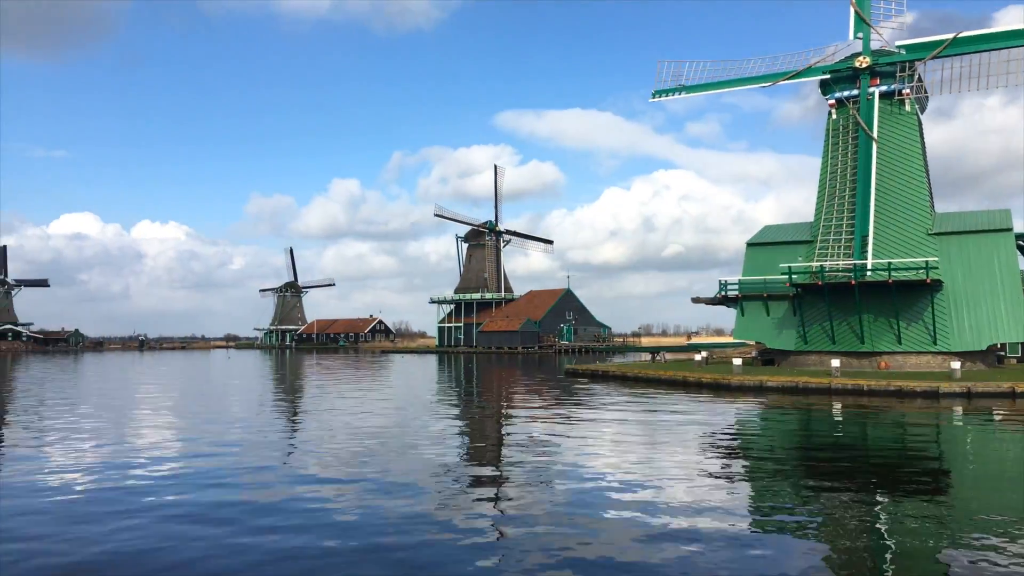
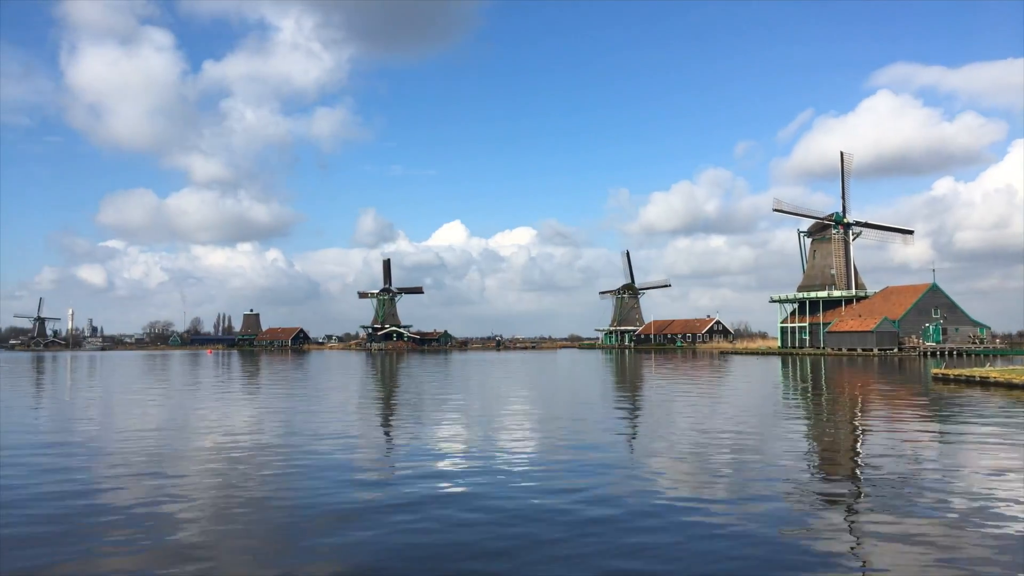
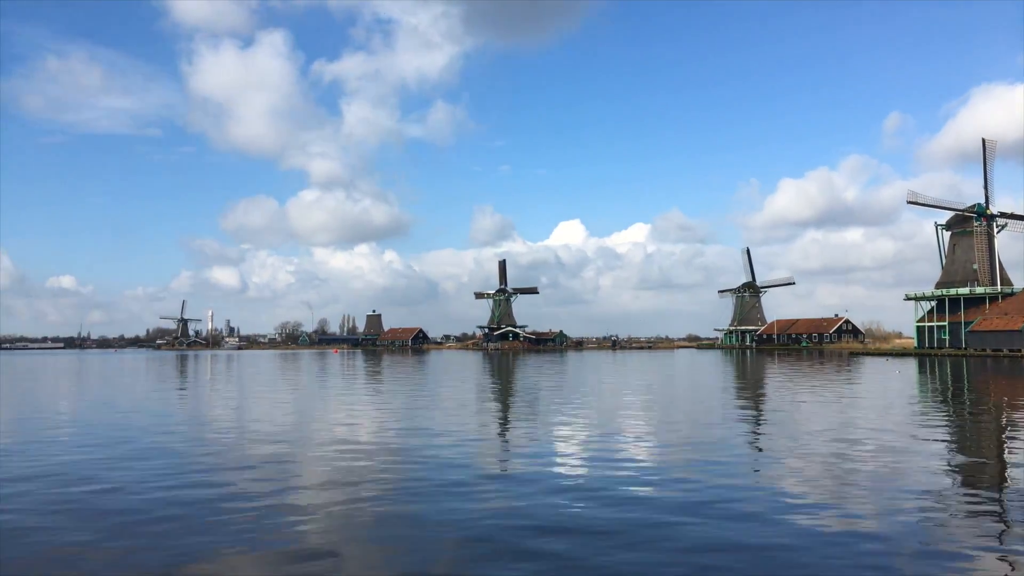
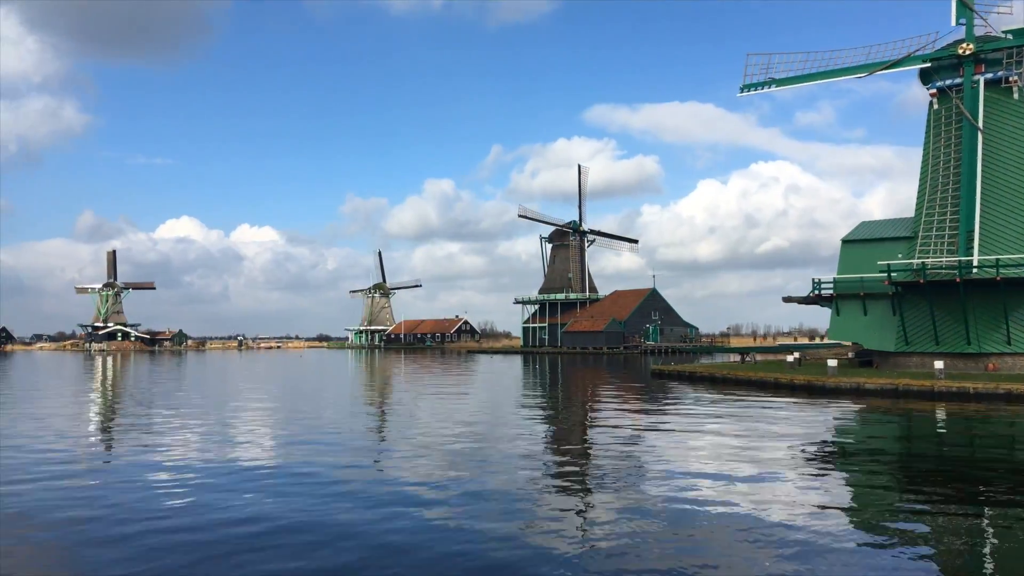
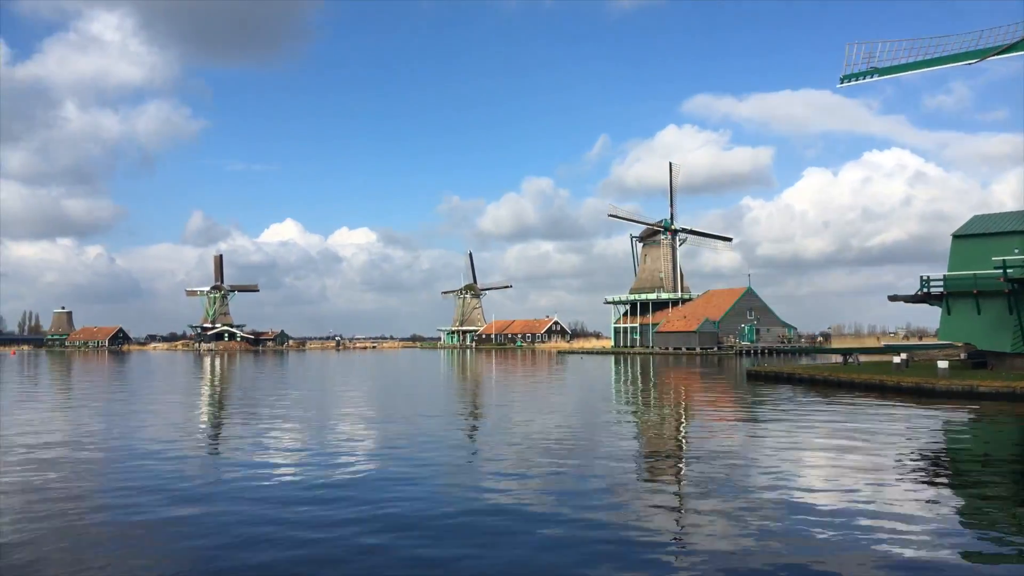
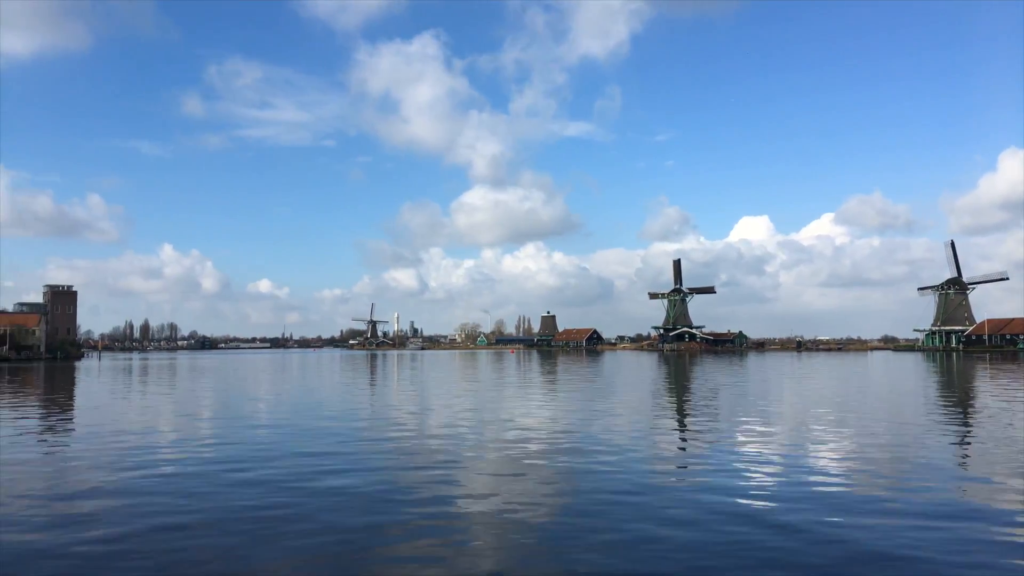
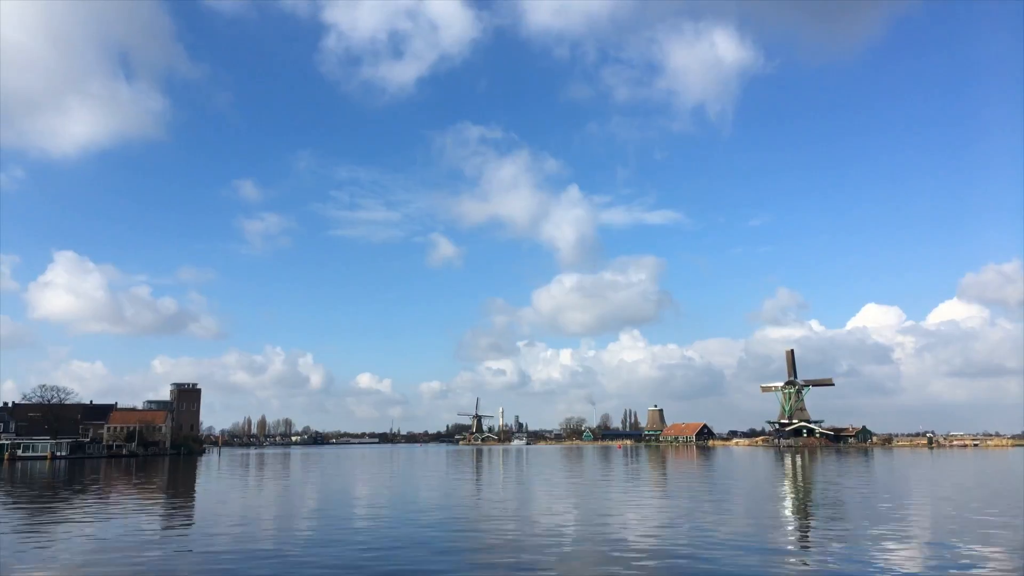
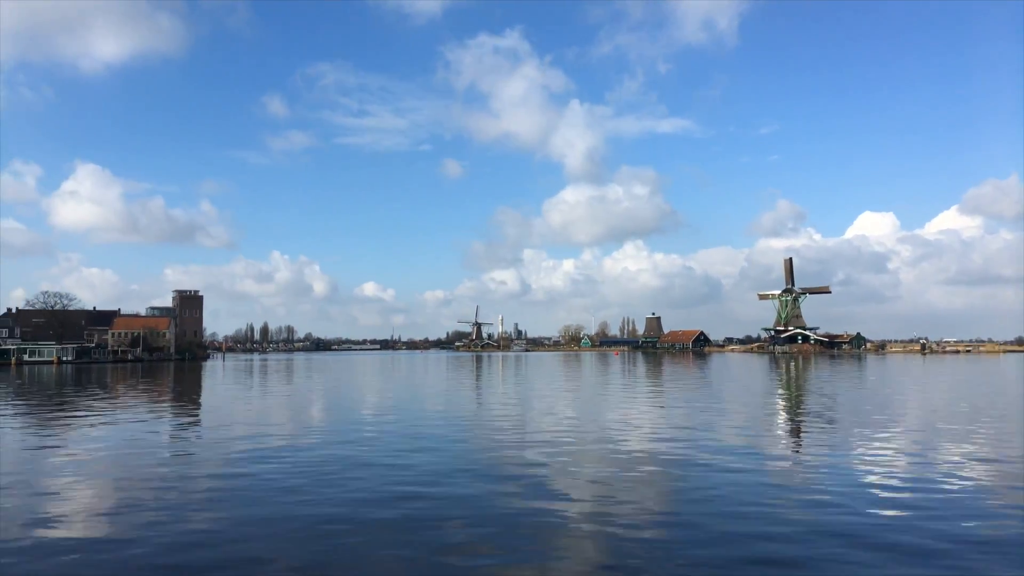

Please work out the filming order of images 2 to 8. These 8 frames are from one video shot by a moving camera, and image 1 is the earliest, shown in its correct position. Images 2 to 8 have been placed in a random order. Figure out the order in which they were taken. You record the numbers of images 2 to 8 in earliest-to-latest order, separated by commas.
4, 5, 2, 3, 6, 8, 7
